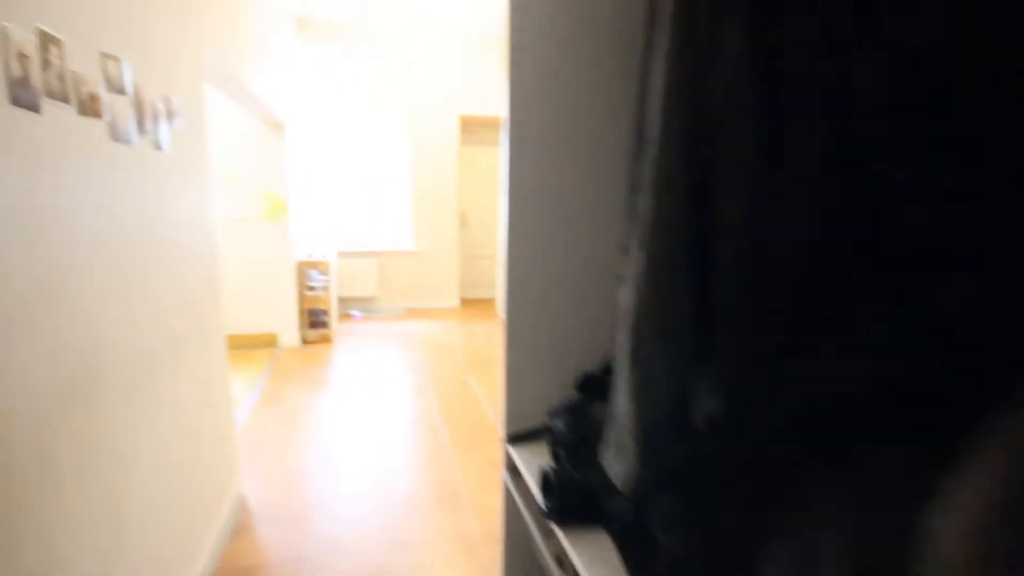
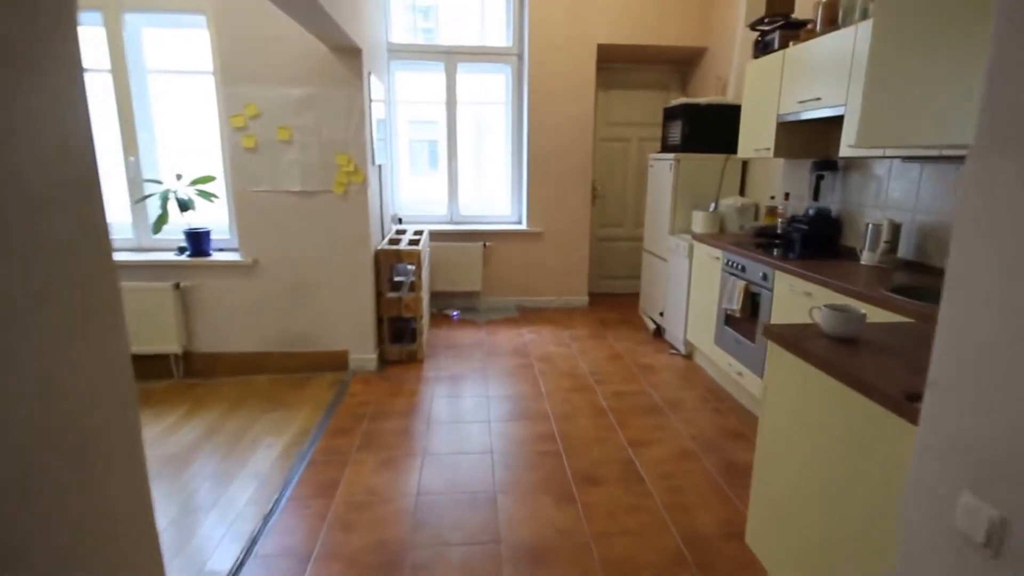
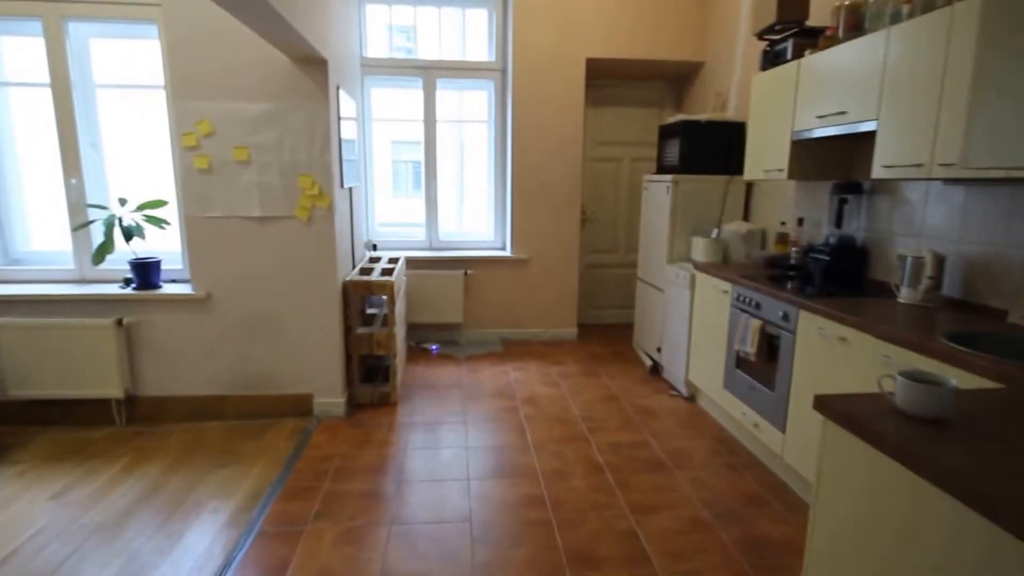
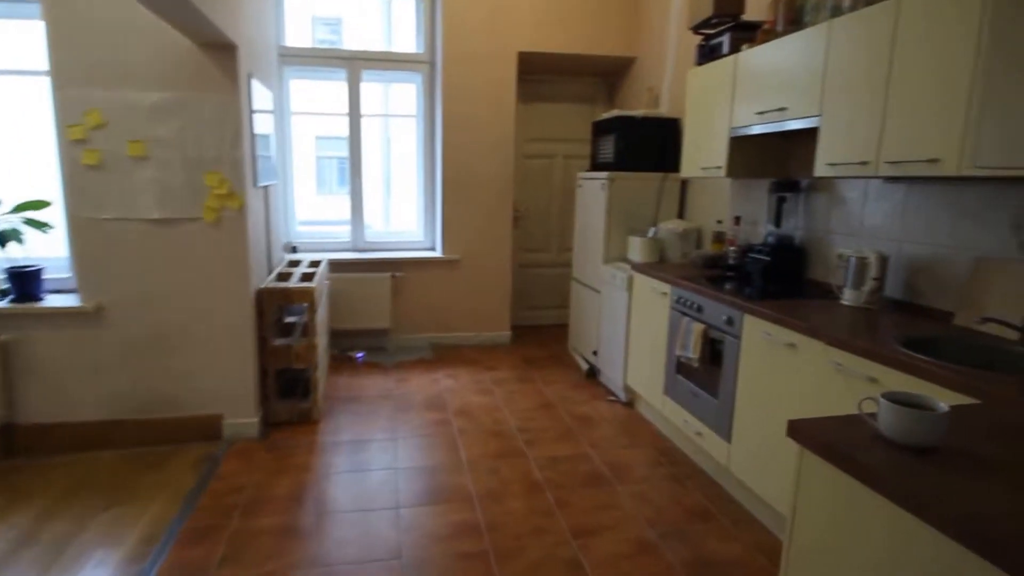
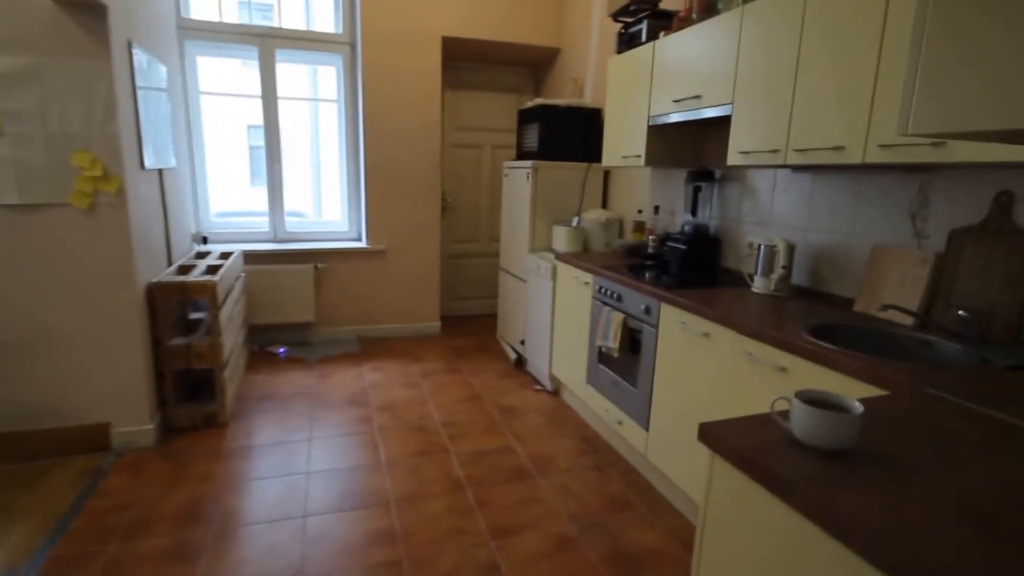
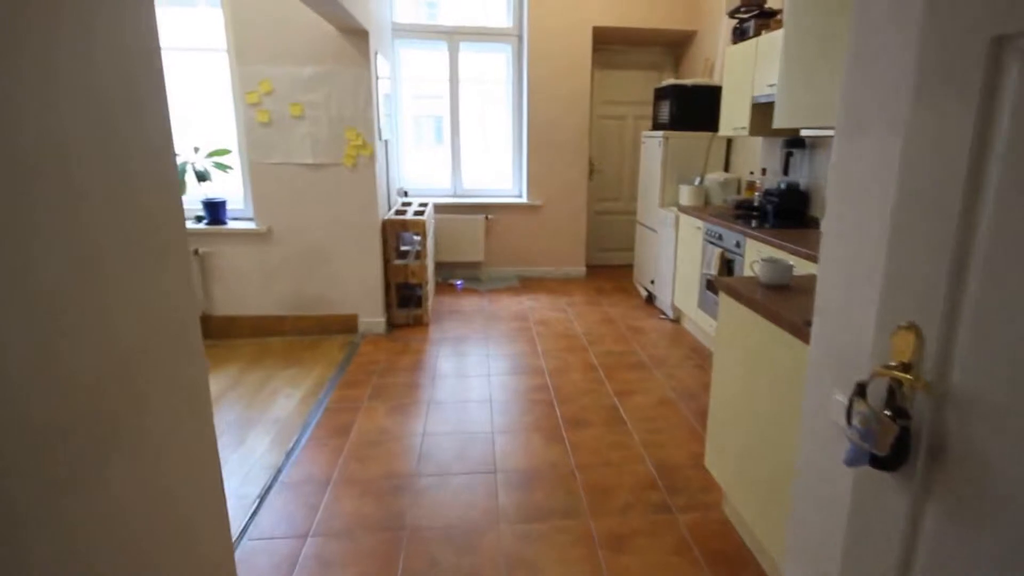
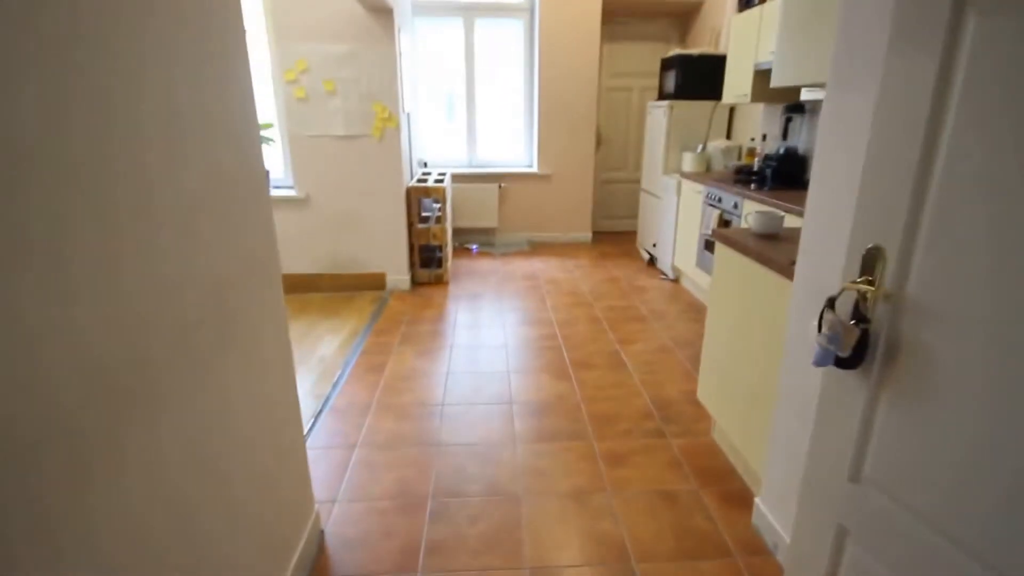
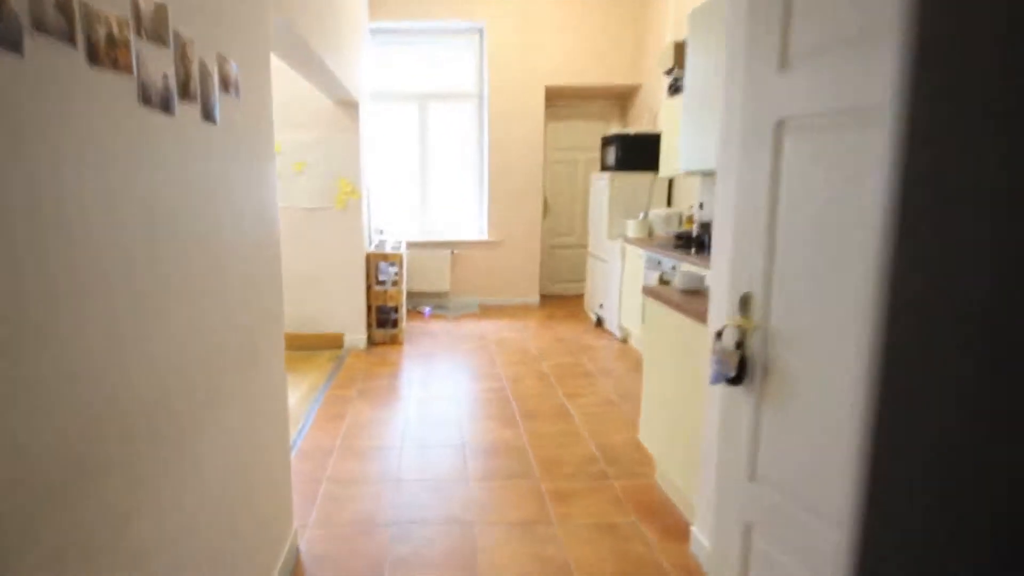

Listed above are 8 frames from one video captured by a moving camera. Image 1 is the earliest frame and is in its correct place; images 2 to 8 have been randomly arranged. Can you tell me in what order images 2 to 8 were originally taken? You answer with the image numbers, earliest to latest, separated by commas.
8, 7, 6, 2, 3, 4, 5
